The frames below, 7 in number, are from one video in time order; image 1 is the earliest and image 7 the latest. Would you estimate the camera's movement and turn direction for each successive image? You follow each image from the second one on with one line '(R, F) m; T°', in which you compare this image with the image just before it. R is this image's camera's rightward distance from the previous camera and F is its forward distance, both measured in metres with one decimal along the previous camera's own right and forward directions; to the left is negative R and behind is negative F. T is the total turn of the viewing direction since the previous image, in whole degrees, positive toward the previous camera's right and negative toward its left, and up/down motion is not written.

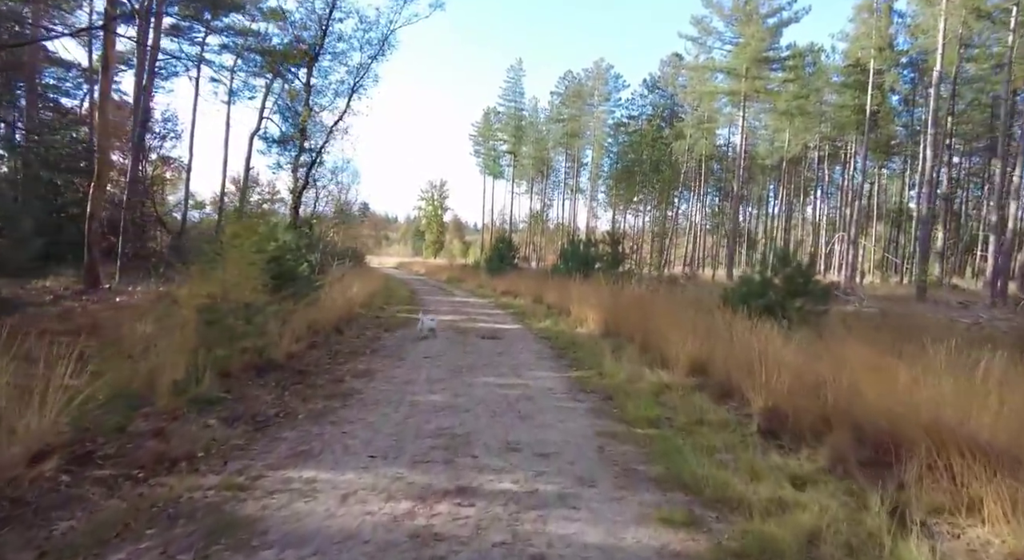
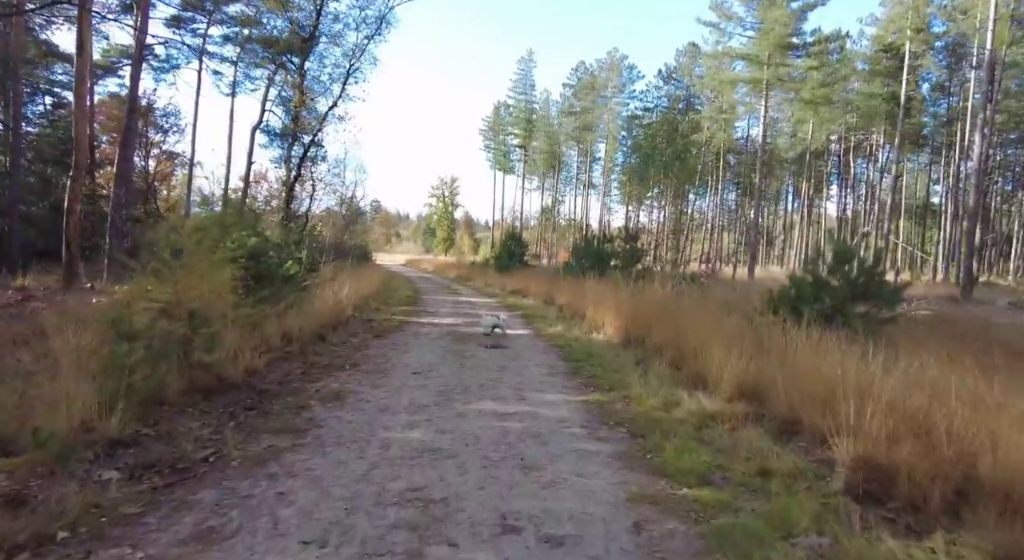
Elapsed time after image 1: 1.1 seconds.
(+0.1, +1.4) m; -1°
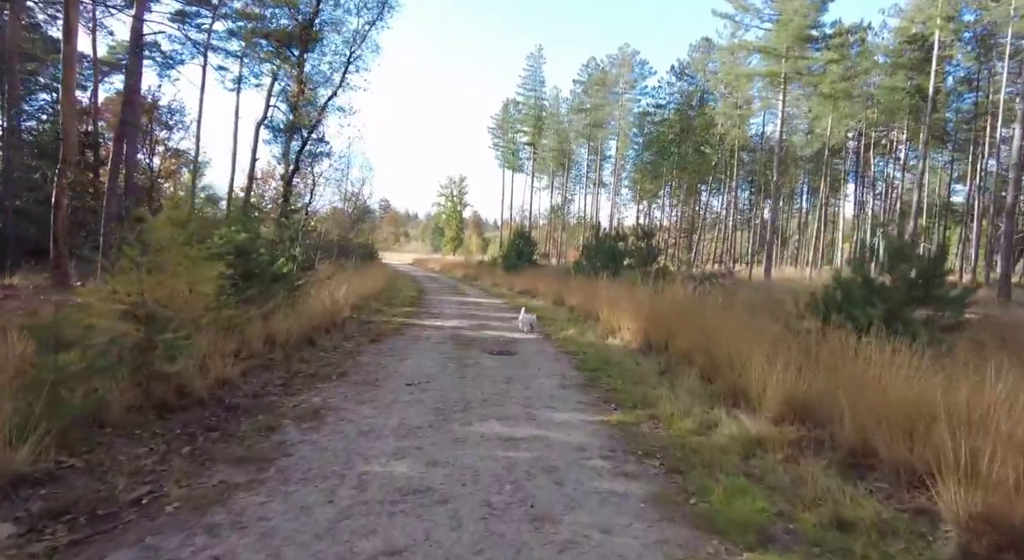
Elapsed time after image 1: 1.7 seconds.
(0.0, +0.9) m; -1°
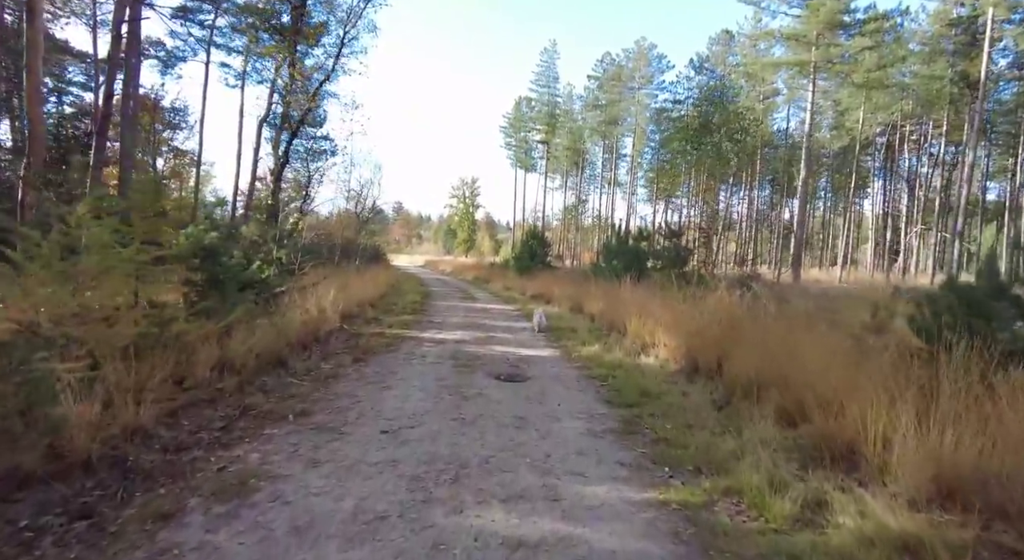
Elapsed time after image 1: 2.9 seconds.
(0.0, +1.6) m; -1°
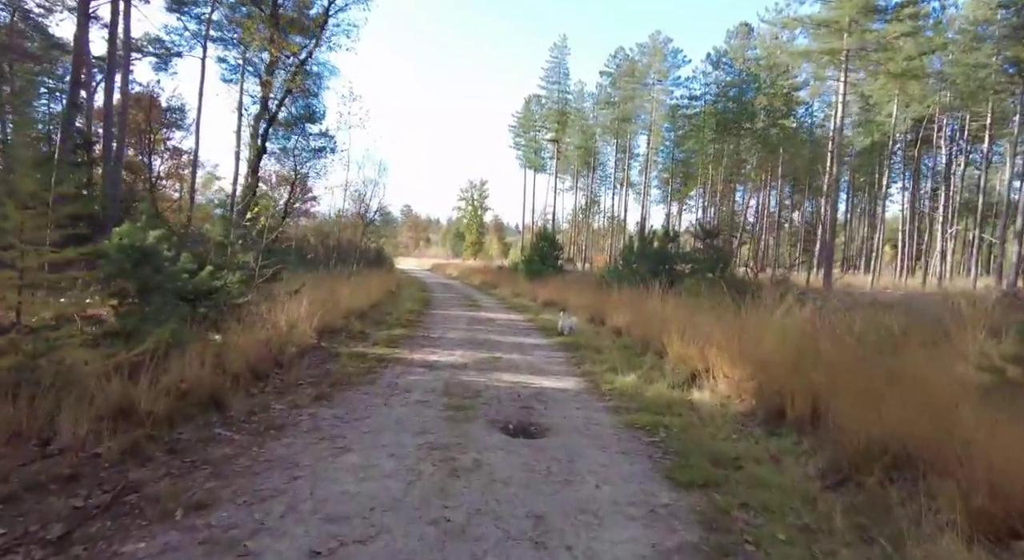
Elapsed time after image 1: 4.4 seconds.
(0.0, +1.9) m; -1°
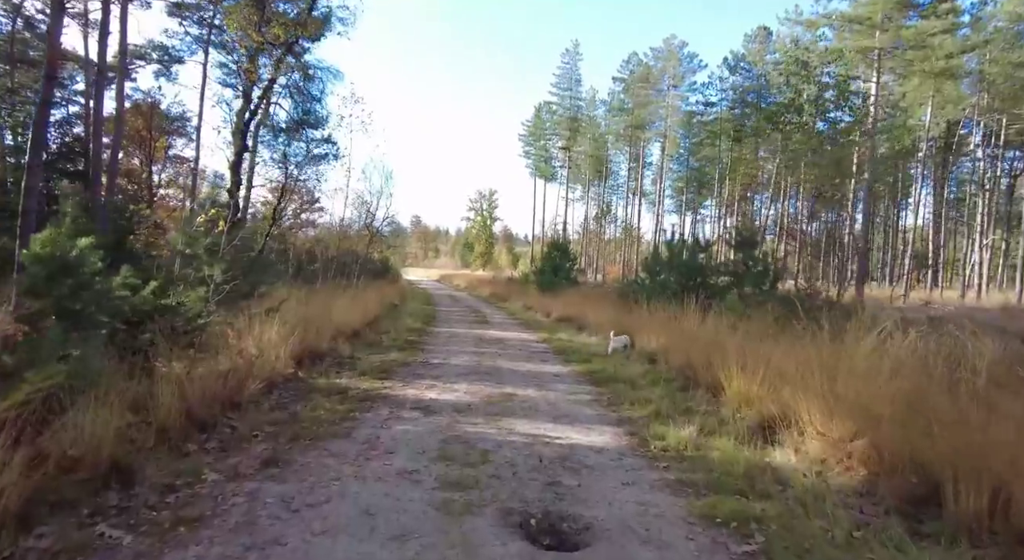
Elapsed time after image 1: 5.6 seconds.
(-0.1, +1.5) m; -1°
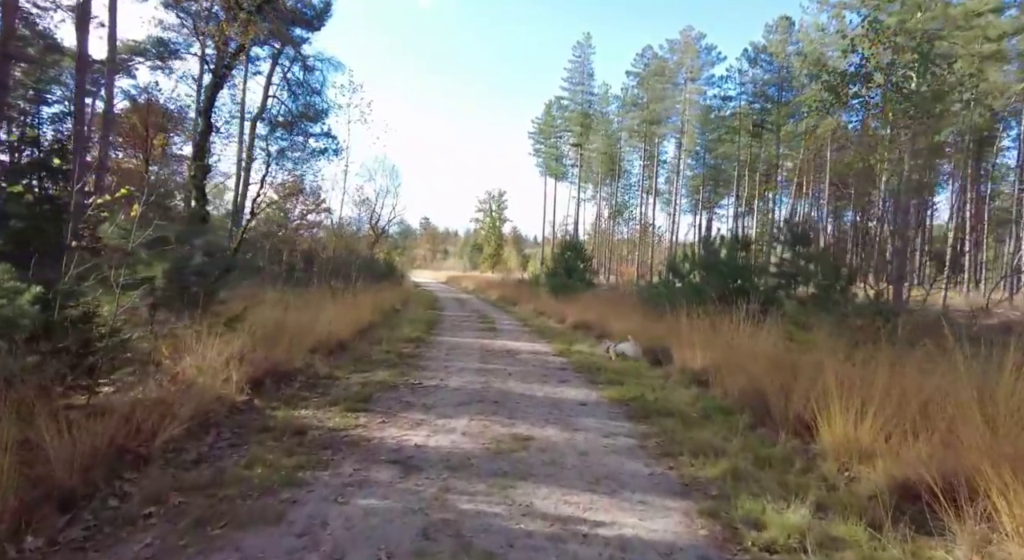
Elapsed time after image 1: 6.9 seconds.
(0.0, +1.7) m; -1°
